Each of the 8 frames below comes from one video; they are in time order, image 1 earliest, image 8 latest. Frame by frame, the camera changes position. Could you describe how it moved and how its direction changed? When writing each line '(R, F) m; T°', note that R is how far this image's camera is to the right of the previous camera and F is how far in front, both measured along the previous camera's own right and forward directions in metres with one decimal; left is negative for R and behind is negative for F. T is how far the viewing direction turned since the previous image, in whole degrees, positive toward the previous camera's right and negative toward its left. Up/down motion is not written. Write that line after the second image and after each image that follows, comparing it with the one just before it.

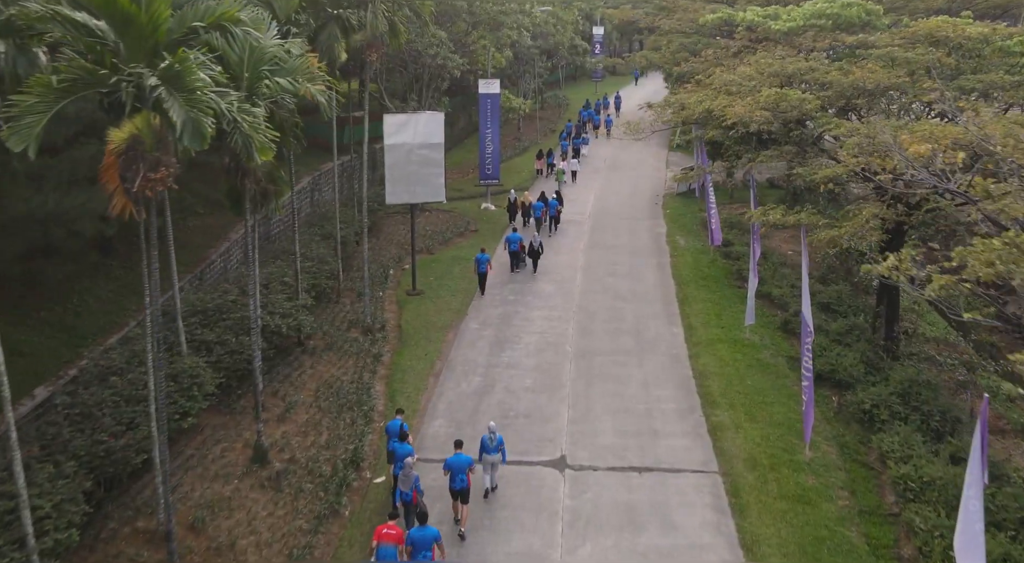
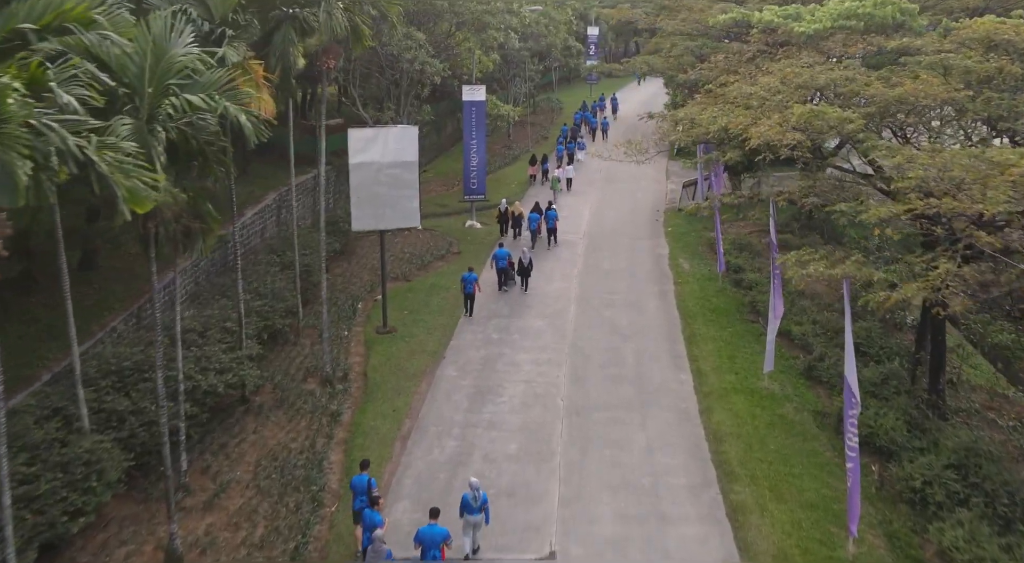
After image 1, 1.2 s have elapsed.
(+0.2, +2.5) m; 0°
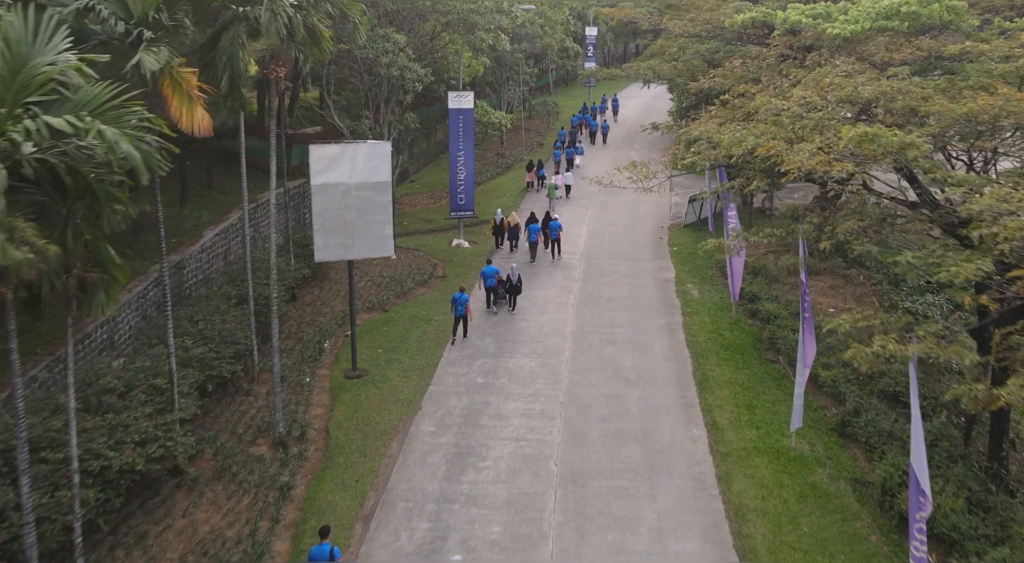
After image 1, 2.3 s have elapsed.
(+0.2, +2.3) m; 0°
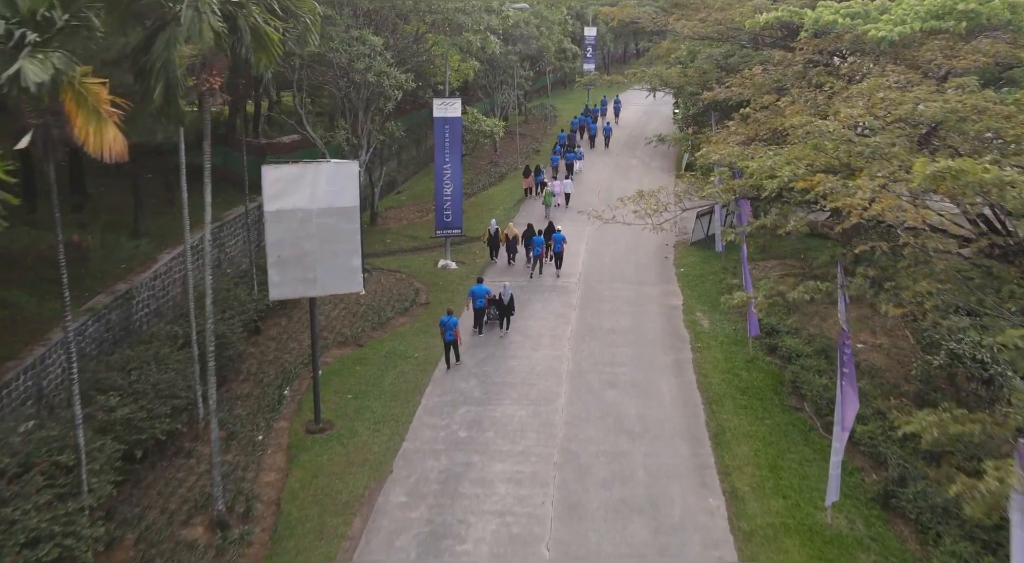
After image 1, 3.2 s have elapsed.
(+0.2, +2.1) m; 0°
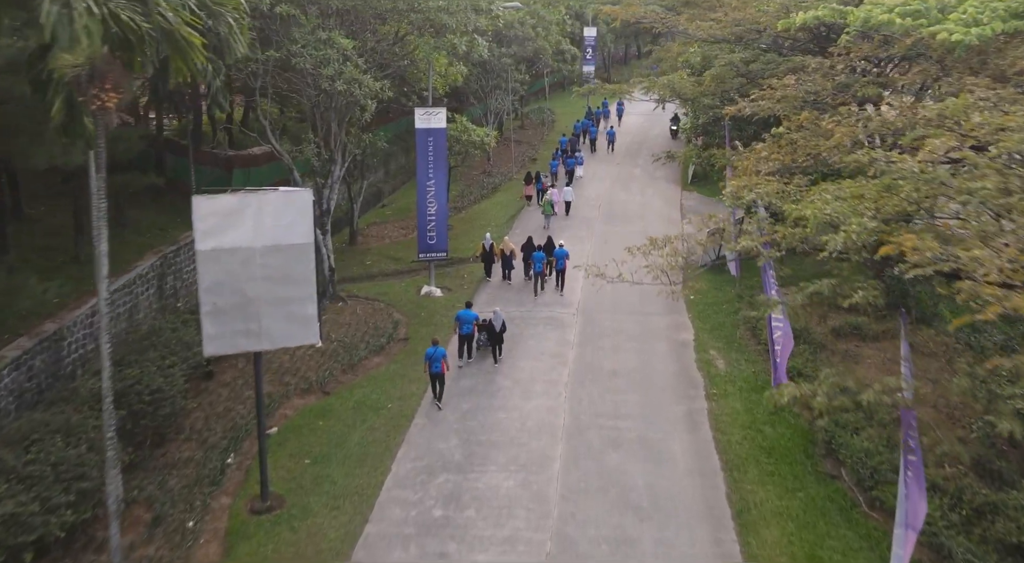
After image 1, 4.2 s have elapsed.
(+0.2, +2.3) m; 0°
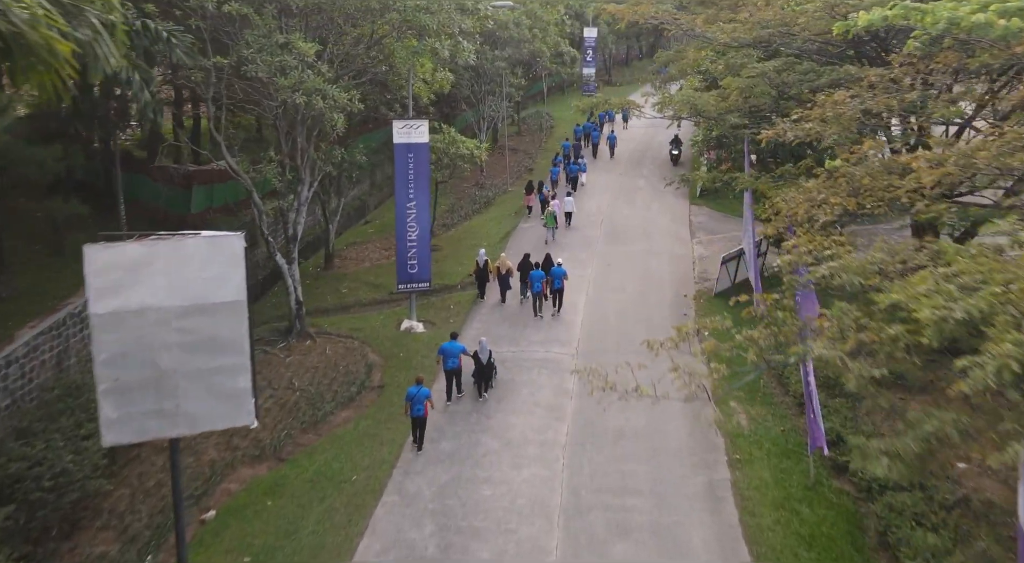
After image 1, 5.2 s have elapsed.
(+0.2, +2.4) m; 0°
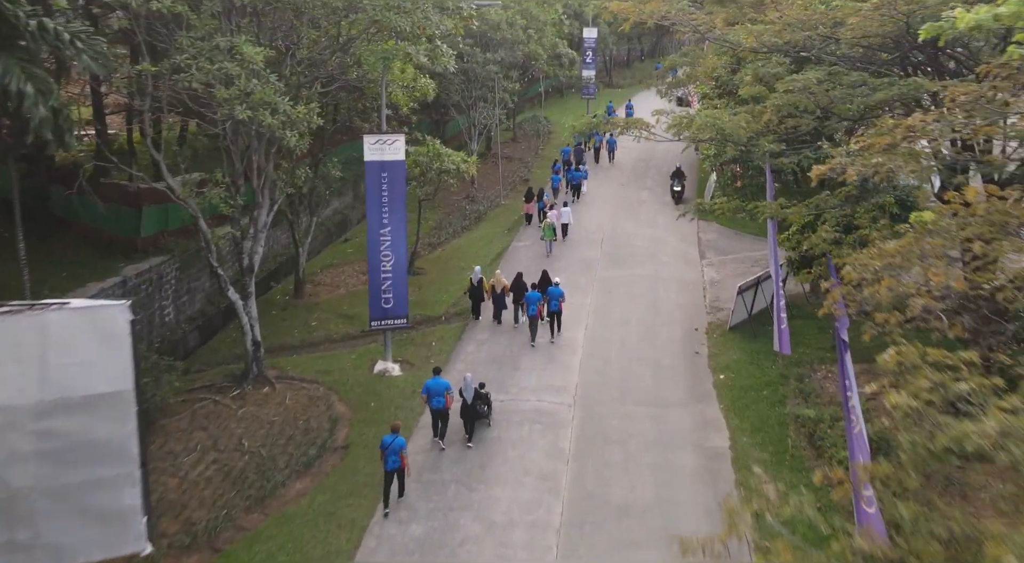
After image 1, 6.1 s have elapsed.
(+0.2, +2.3) m; 0°
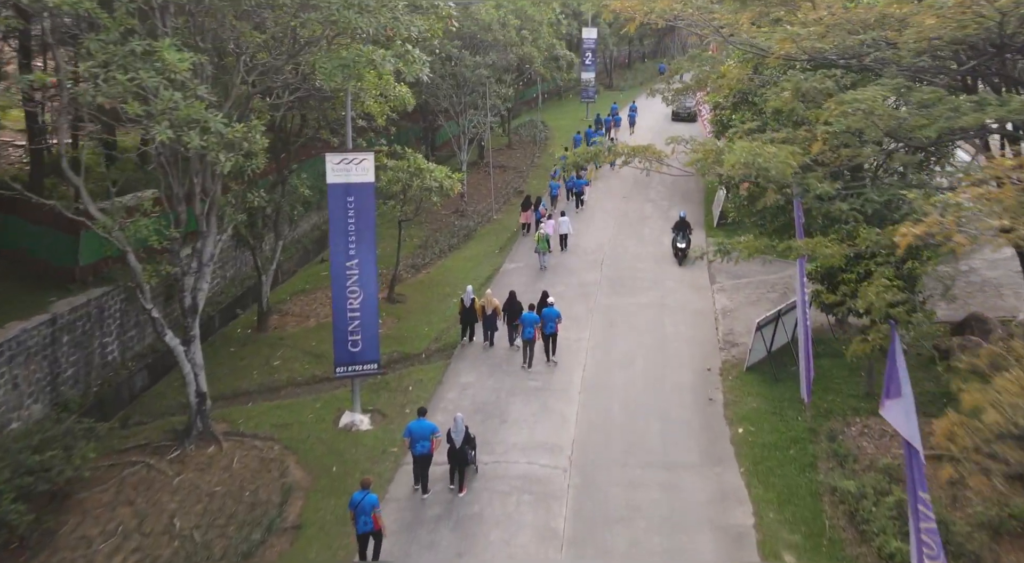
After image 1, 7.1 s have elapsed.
(+0.2, +2.2) m; 0°
